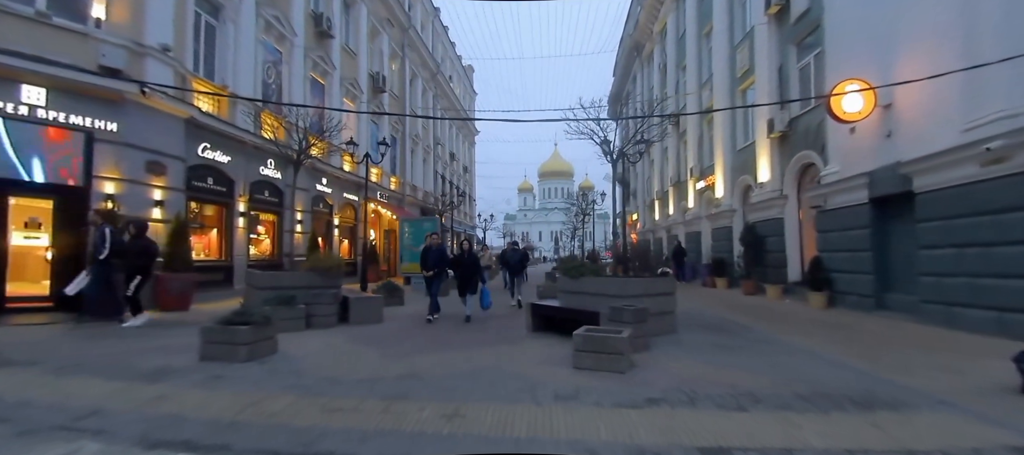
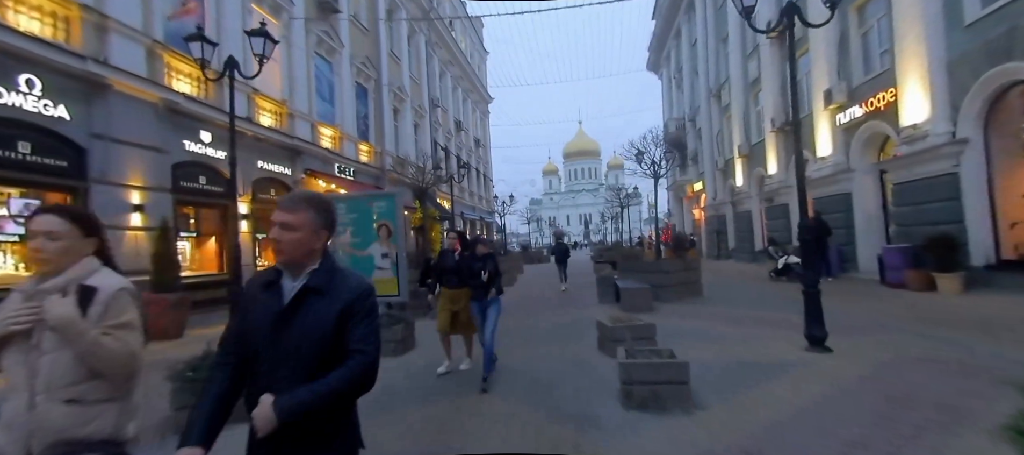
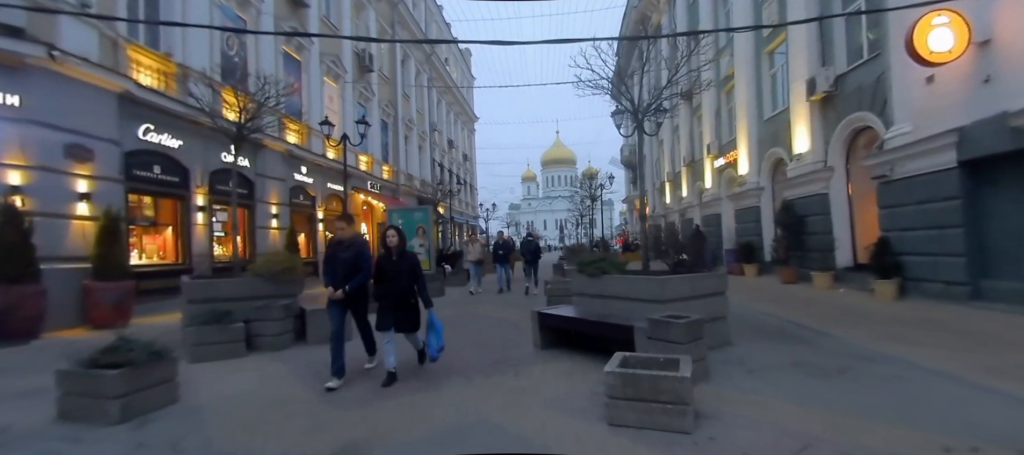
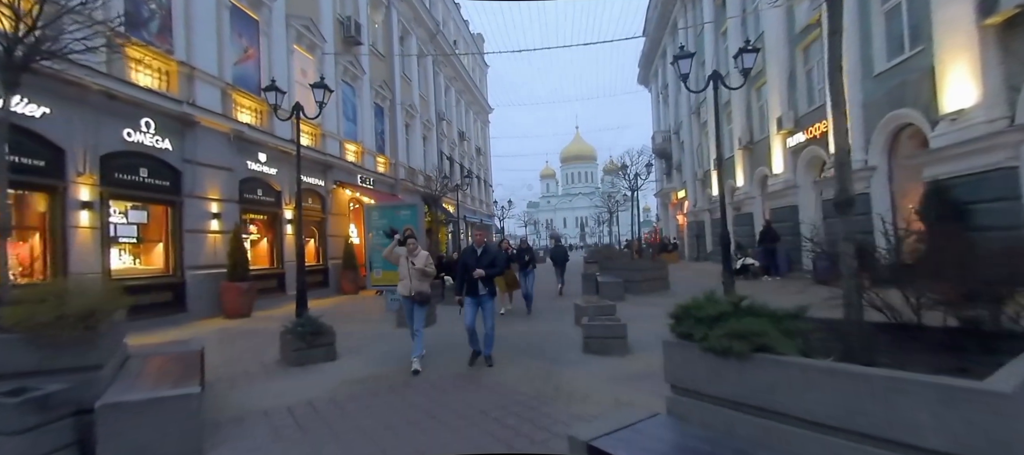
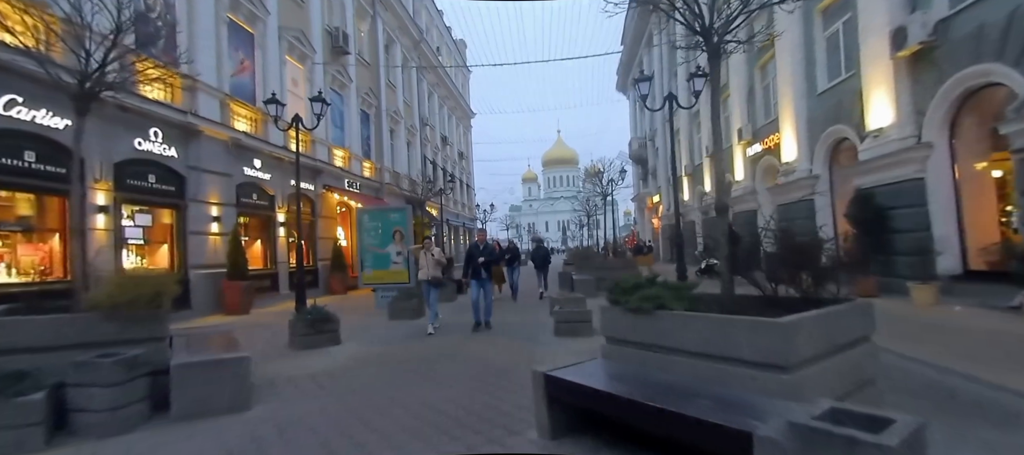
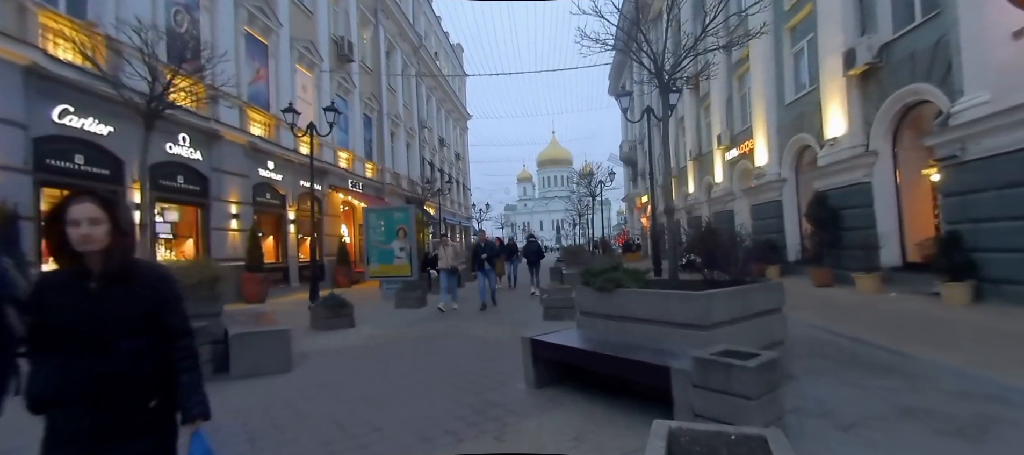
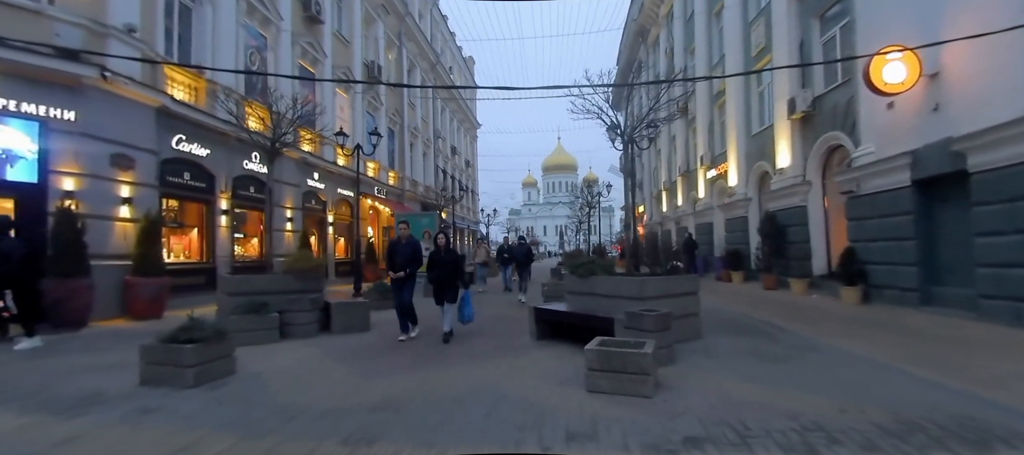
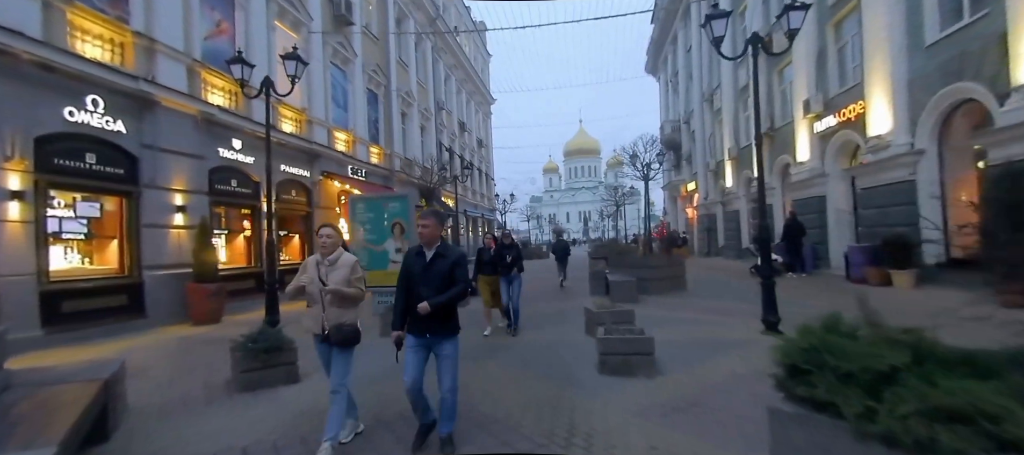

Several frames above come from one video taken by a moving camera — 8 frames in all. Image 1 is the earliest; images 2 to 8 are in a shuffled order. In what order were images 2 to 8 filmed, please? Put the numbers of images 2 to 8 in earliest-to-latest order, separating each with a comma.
7, 3, 6, 5, 4, 8, 2
